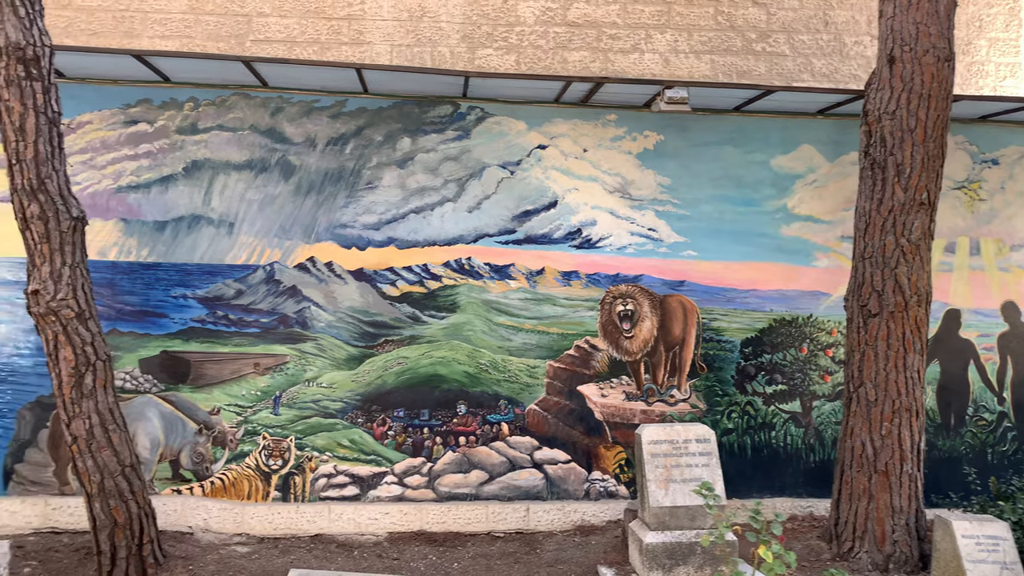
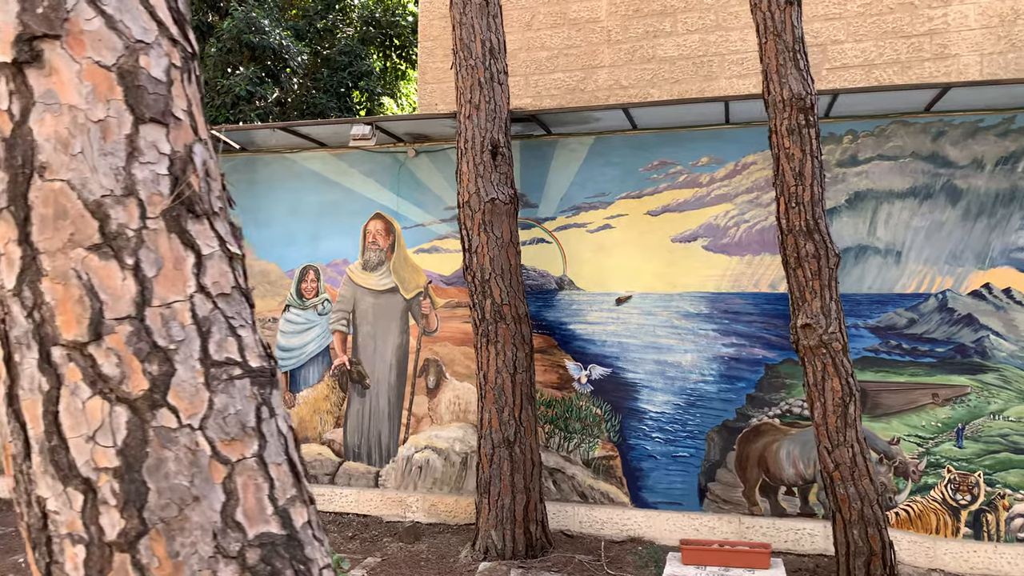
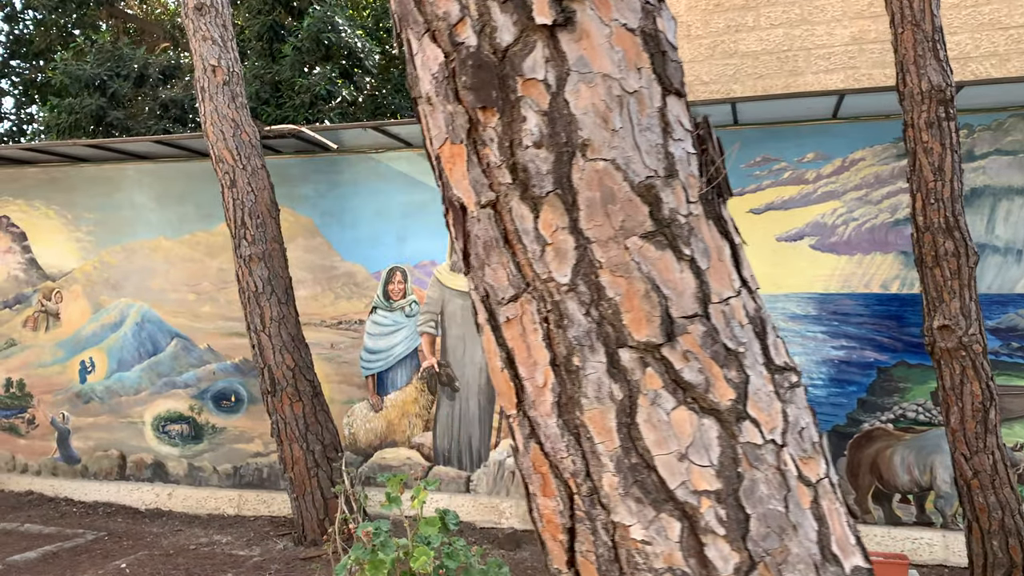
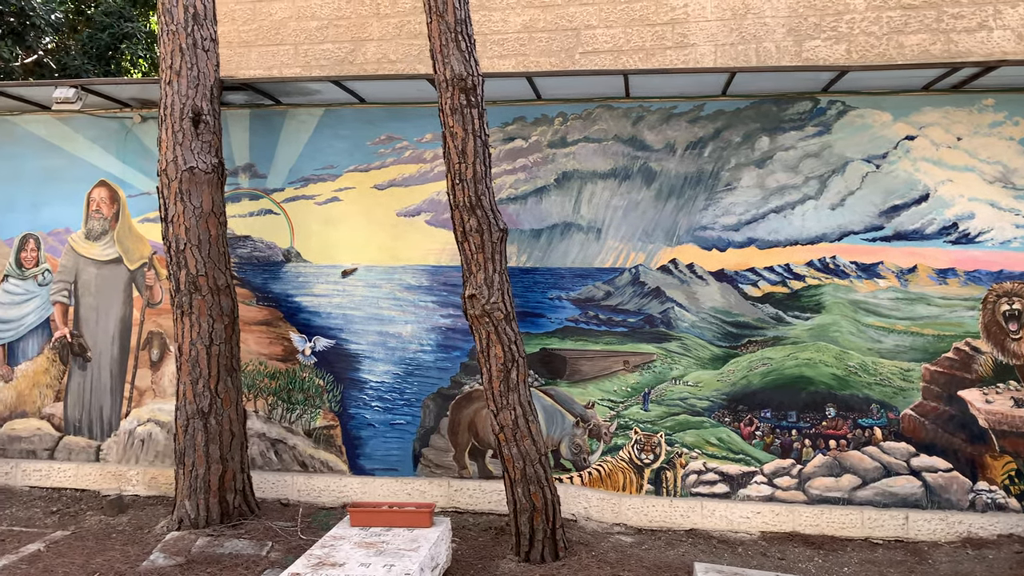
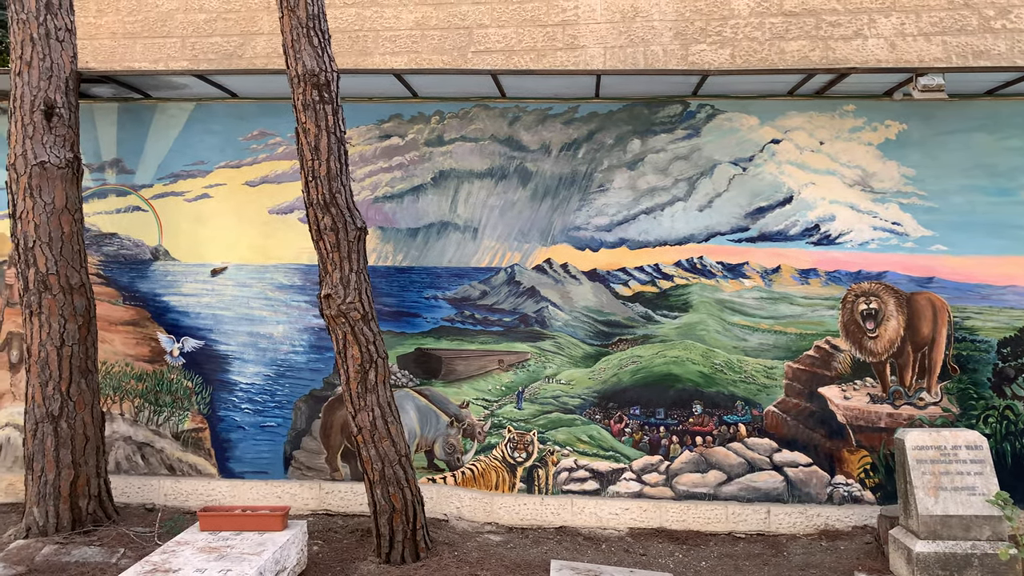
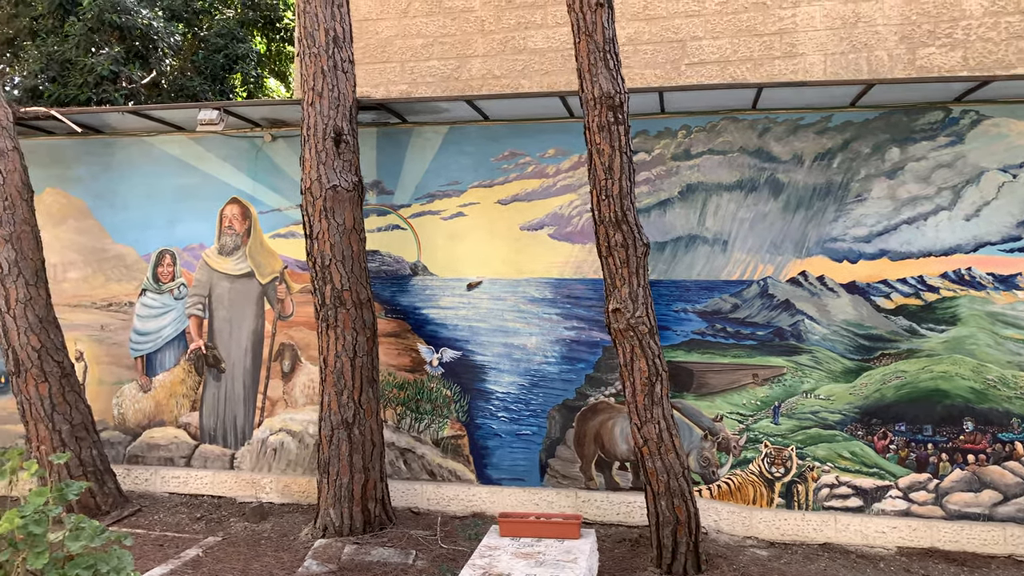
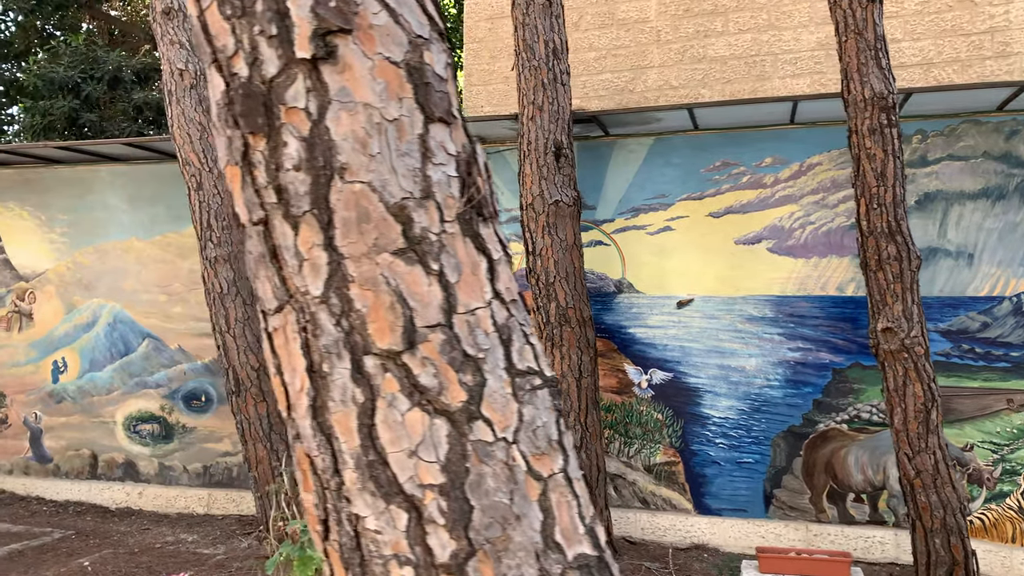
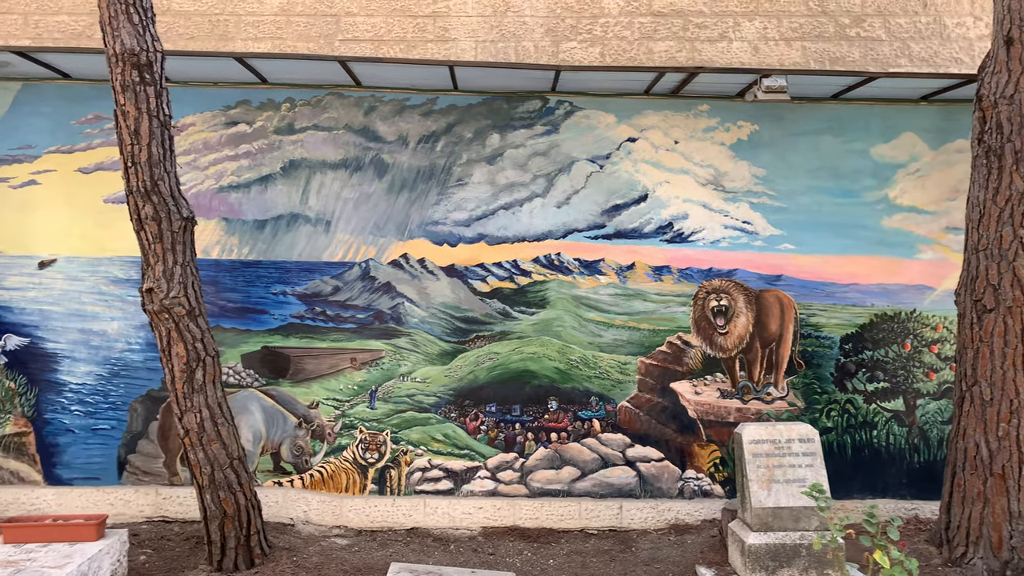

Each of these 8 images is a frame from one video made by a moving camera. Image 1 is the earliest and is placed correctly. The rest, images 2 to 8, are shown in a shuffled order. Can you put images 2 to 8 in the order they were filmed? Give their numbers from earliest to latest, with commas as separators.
8, 5, 4, 6, 2, 7, 3
